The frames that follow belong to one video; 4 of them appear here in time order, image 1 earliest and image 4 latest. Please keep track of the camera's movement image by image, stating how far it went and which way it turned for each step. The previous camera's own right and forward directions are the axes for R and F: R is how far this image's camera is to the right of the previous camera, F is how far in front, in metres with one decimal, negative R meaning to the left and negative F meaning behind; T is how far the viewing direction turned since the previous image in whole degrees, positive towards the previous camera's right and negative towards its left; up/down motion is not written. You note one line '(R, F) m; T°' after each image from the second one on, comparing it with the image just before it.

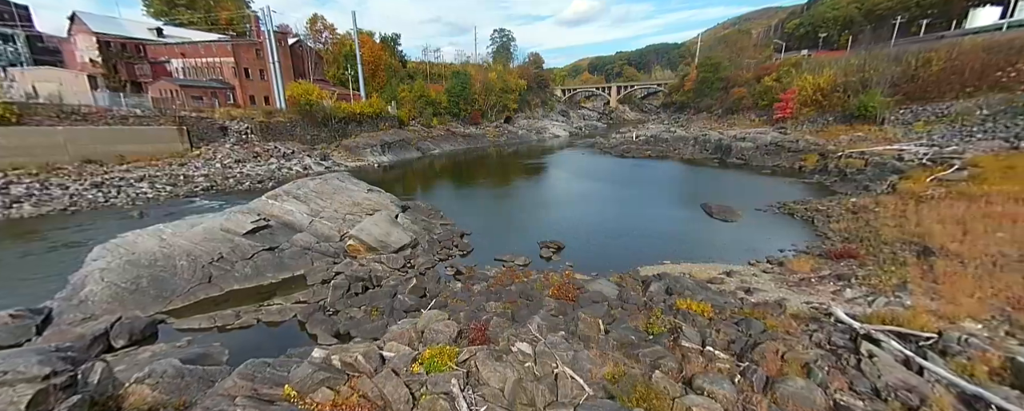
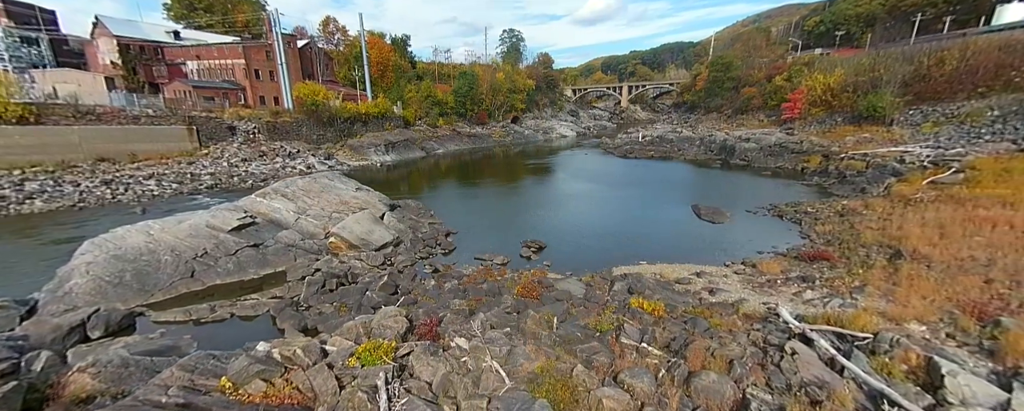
(+1.3, -0.2) m; -2°
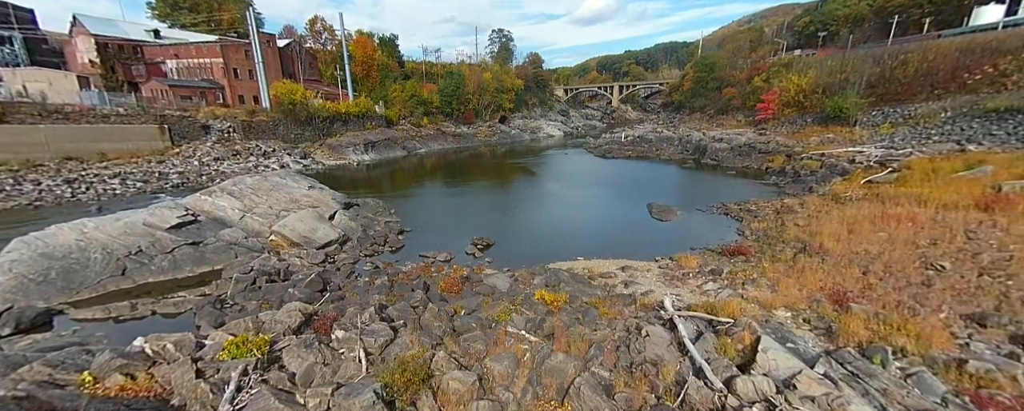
(+2.1, -0.3) m; +1°
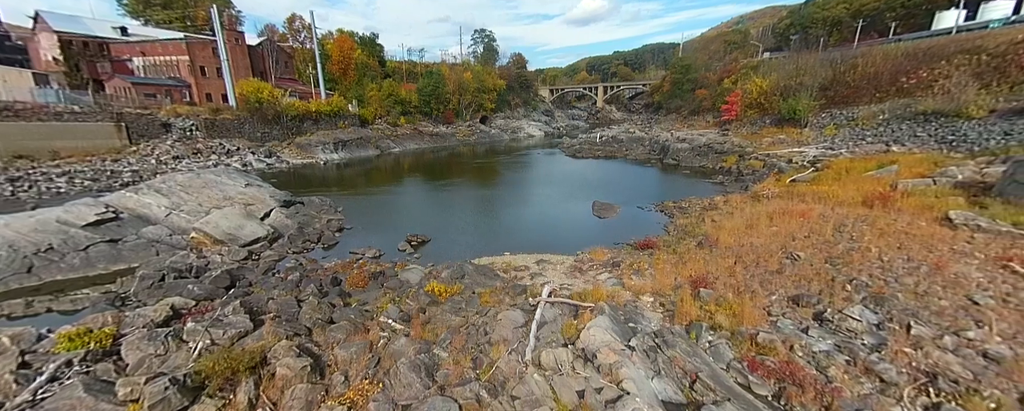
(+2.4, -0.3) m; +2°
